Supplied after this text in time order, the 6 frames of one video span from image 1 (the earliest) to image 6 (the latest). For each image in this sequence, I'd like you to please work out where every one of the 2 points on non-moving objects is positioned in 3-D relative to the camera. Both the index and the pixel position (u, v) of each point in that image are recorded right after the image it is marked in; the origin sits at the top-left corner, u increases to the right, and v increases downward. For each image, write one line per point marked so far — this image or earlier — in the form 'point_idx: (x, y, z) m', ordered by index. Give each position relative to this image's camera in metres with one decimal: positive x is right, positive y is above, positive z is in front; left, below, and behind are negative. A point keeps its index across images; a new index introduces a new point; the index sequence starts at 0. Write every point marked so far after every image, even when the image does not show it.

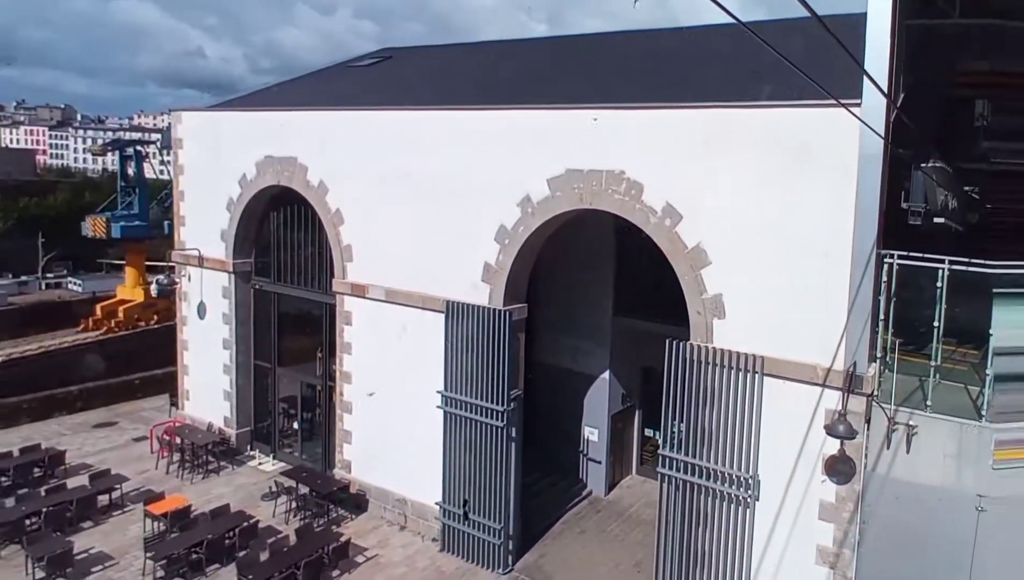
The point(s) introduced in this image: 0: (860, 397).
0: (+2.4, -0.7, +4.9) m
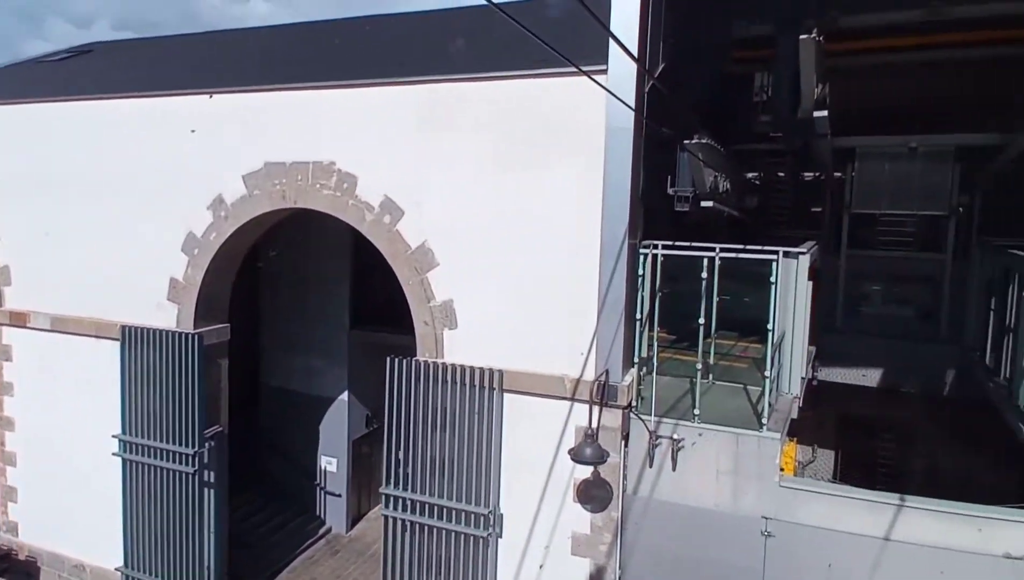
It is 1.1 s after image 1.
0: (+0.6, -0.7, +4.3) m
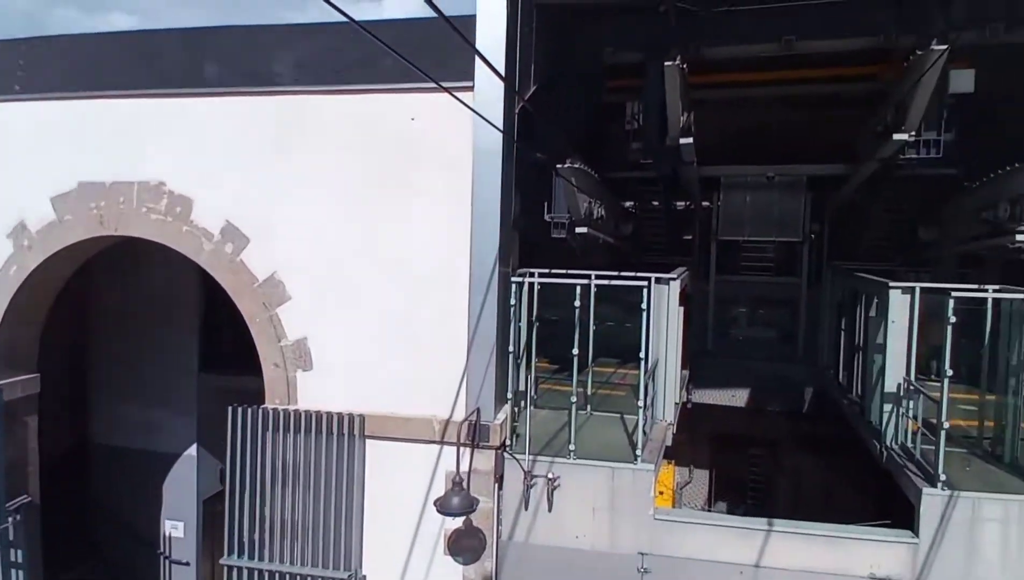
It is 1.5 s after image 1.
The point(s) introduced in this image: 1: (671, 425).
0: (-0.1, -0.9, +4.0) m
1: (+1.2, -1.0, +5.2) m
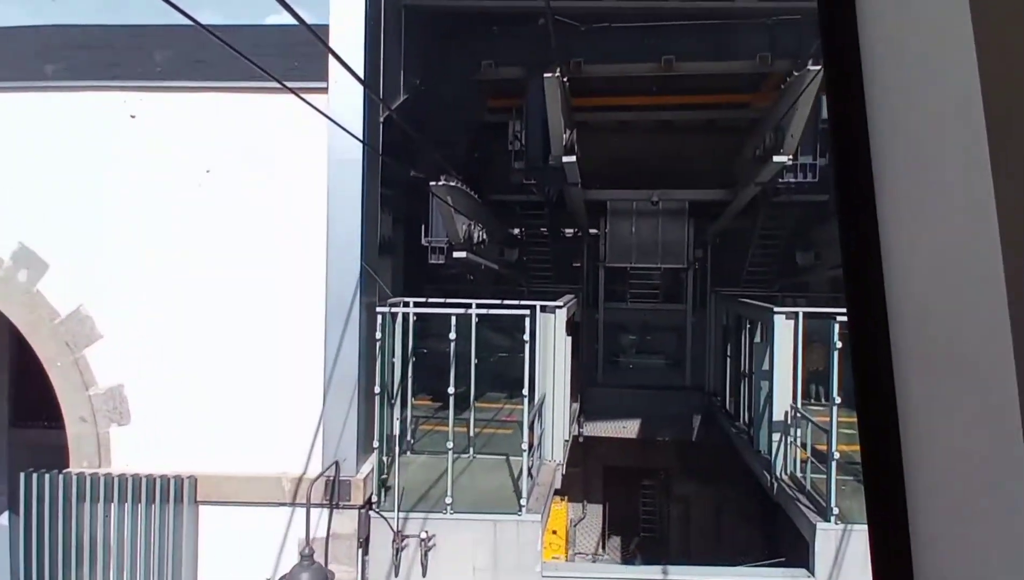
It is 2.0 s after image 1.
0: (-0.8, -1.1, +3.4) m
1: (+0.3, -1.2, +4.8) m
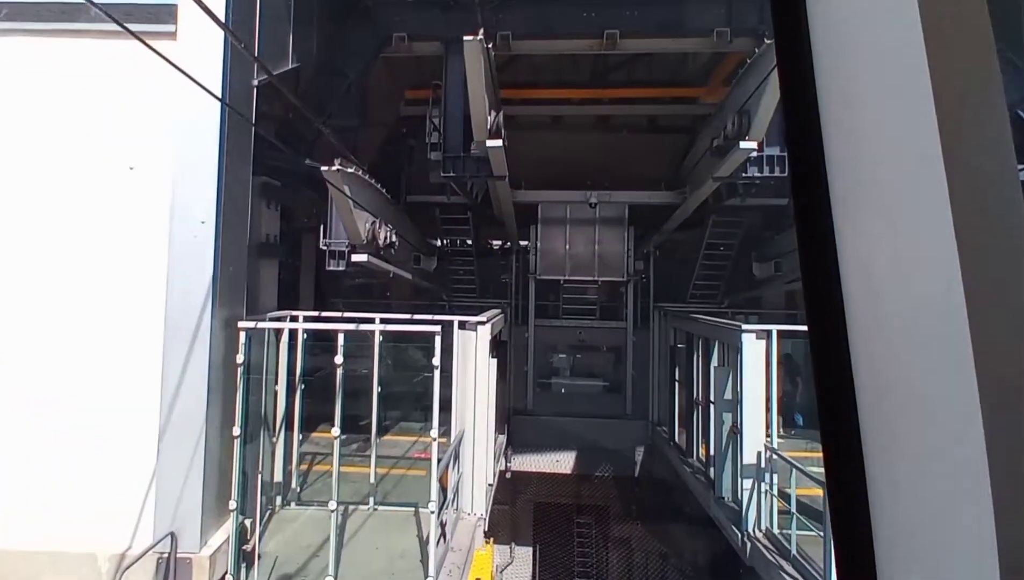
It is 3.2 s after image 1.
0: (-1.2, -1.1, +2.5) m
1: (-0.2, -1.3, +4.0) m
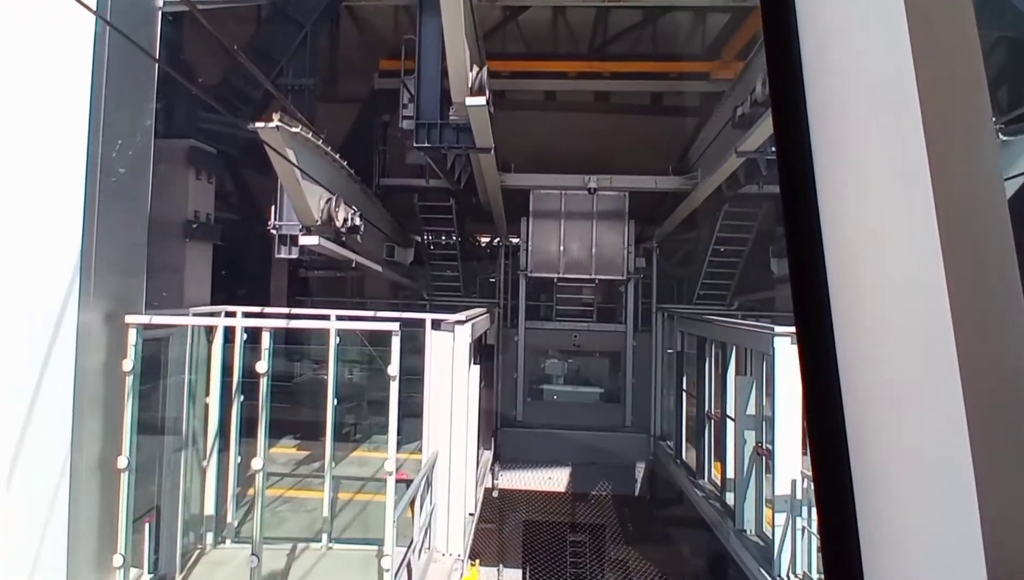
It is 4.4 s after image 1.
0: (-1.2, -1.1, +1.8) m
1: (-0.3, -1.2, +3.3) m
